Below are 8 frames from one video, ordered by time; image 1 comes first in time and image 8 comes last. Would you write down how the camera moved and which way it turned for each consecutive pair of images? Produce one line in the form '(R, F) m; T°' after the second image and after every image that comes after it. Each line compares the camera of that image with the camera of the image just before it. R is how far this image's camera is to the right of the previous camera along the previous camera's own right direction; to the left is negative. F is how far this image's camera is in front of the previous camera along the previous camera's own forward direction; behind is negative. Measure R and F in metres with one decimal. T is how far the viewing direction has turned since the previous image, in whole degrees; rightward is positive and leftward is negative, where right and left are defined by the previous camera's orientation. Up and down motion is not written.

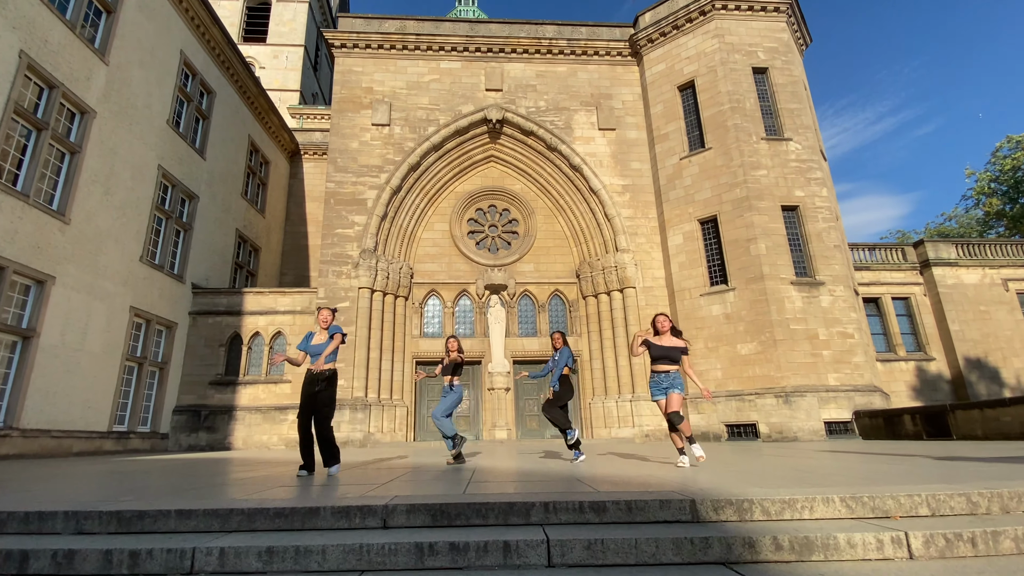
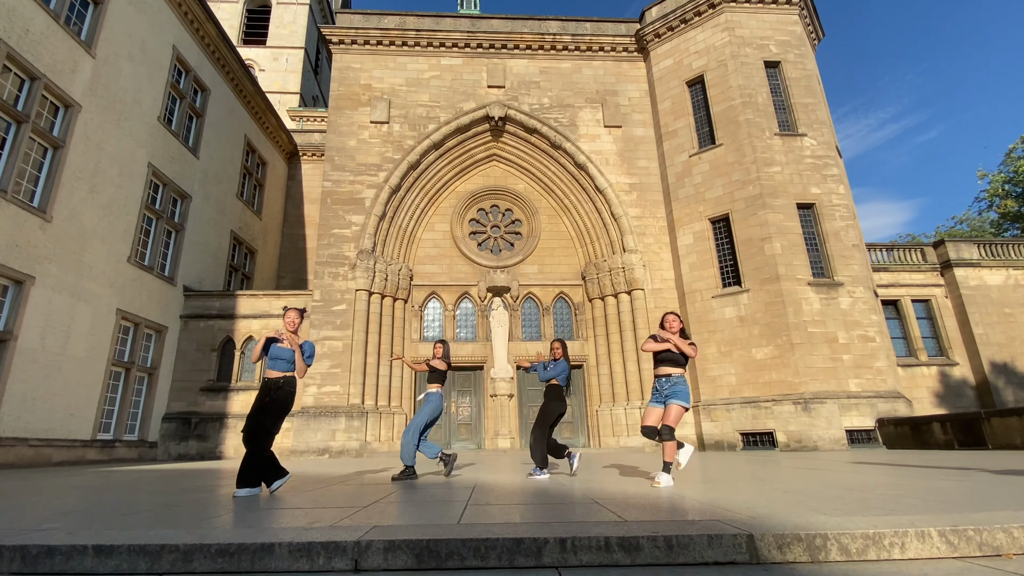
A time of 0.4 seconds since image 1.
(0.0, +0.6) m; 0°
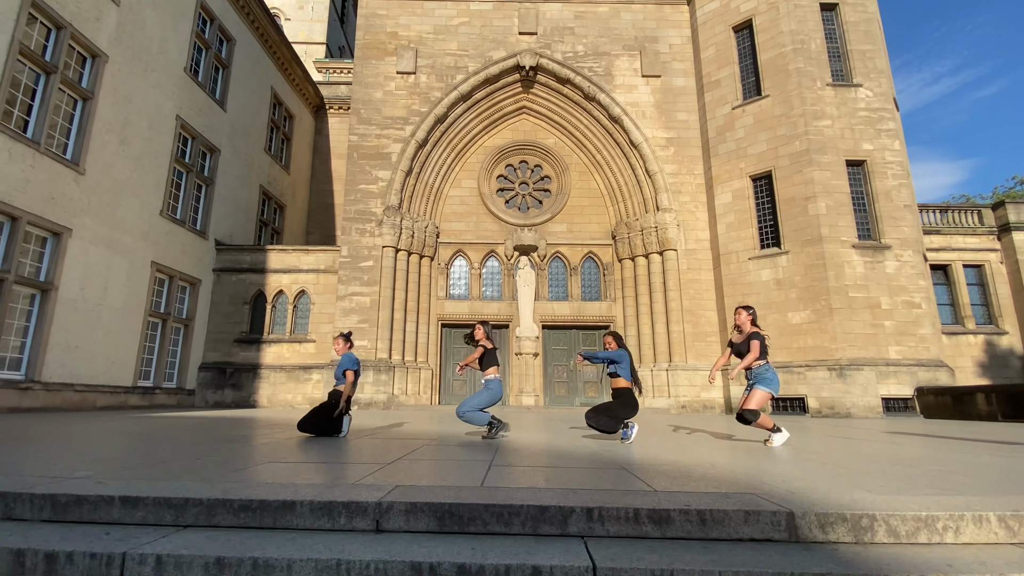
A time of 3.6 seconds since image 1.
(0.0, +0.2) m; -3°
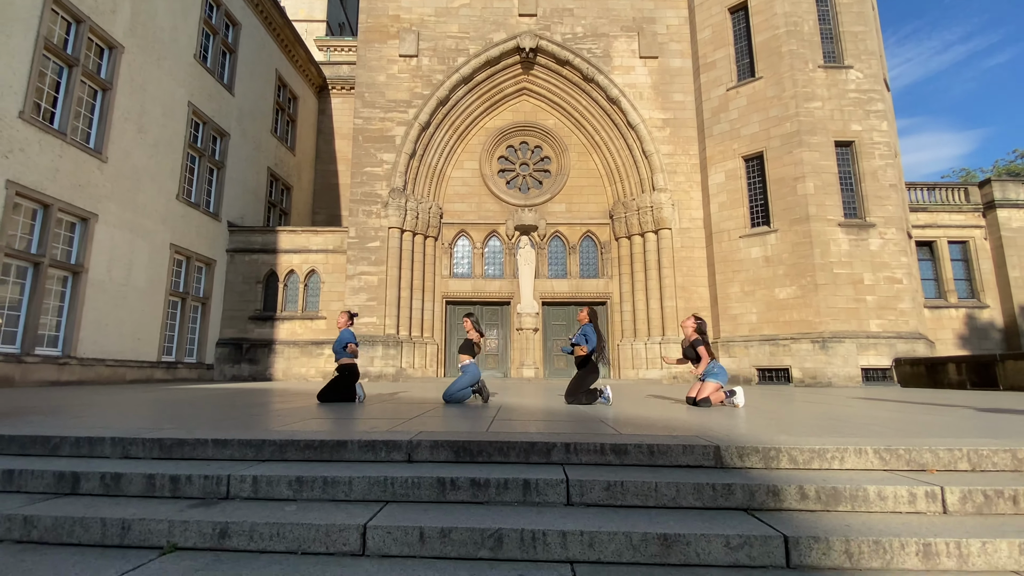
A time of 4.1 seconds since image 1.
(0.0, -0.7) m; 0°
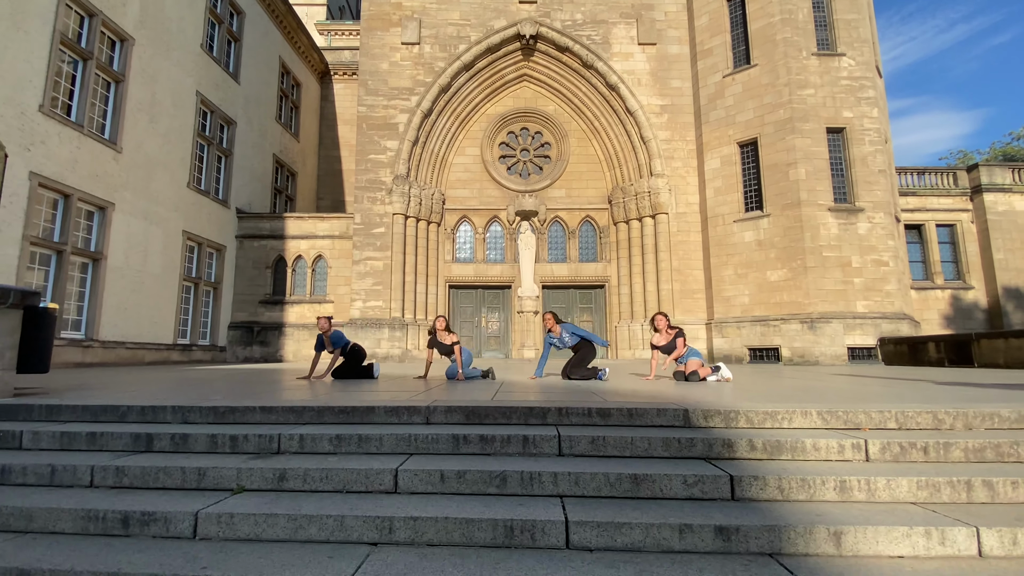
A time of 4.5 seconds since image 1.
(0.0, -0.5) m; 0°
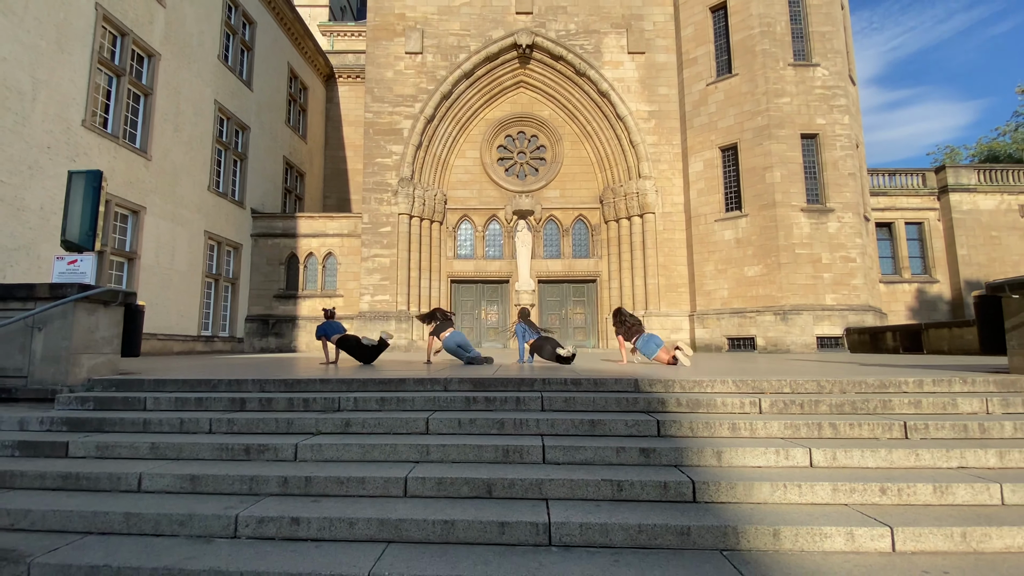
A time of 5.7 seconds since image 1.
(0.0, -1.2) m; 0°
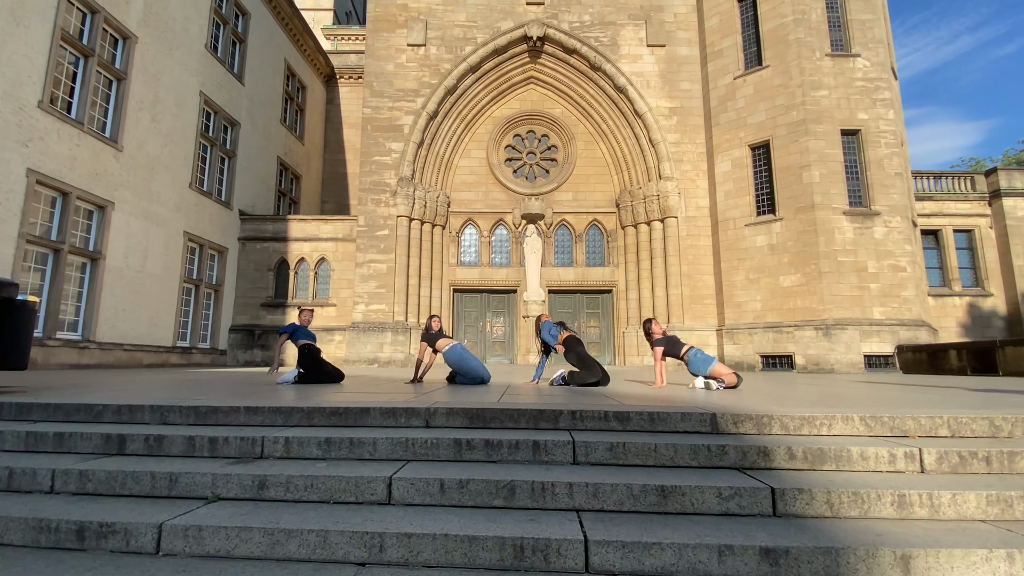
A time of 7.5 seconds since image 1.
(-0.1, +1.5) m; -1°
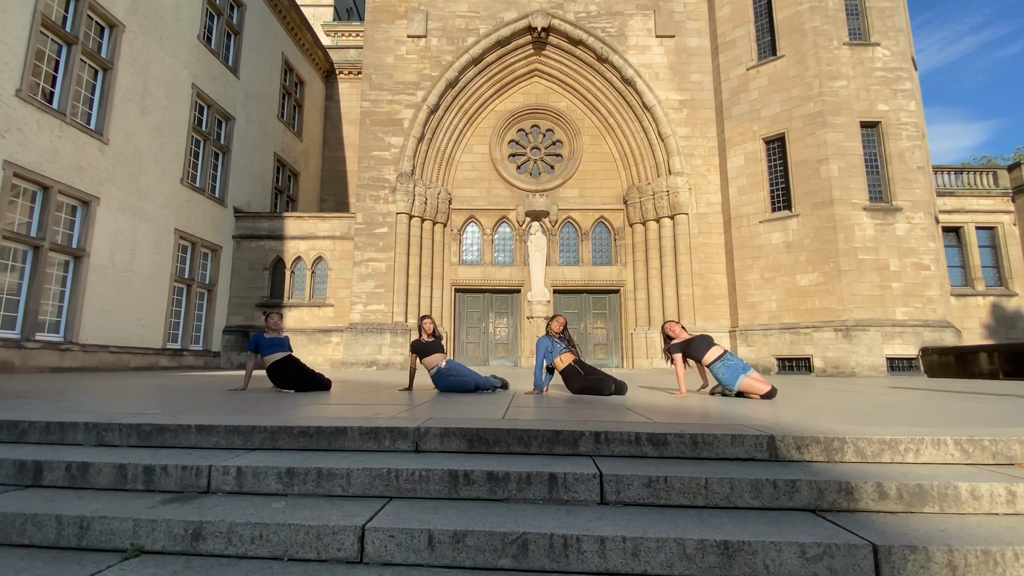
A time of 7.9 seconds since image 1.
(0.0, +0.6) m; 0°
